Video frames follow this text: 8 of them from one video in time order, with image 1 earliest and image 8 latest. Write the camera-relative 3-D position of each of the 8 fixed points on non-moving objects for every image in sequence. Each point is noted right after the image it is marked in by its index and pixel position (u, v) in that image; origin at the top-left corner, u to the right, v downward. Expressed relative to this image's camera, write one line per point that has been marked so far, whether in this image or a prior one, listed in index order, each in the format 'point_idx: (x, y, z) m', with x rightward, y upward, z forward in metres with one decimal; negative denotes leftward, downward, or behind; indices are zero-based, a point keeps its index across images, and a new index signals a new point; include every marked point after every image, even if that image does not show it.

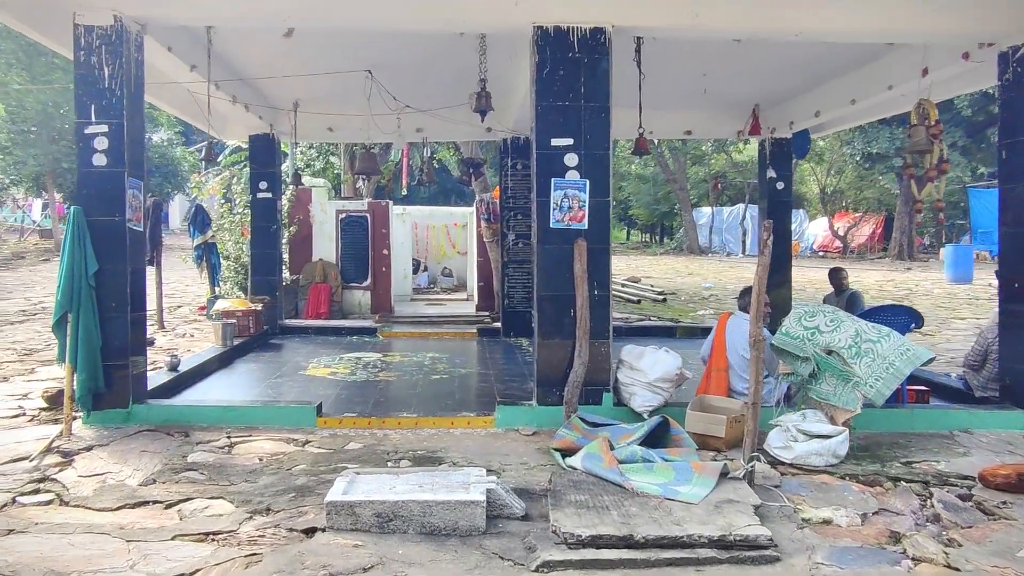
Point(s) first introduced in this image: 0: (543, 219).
0: (+0.2, +0.5, +5.6) m
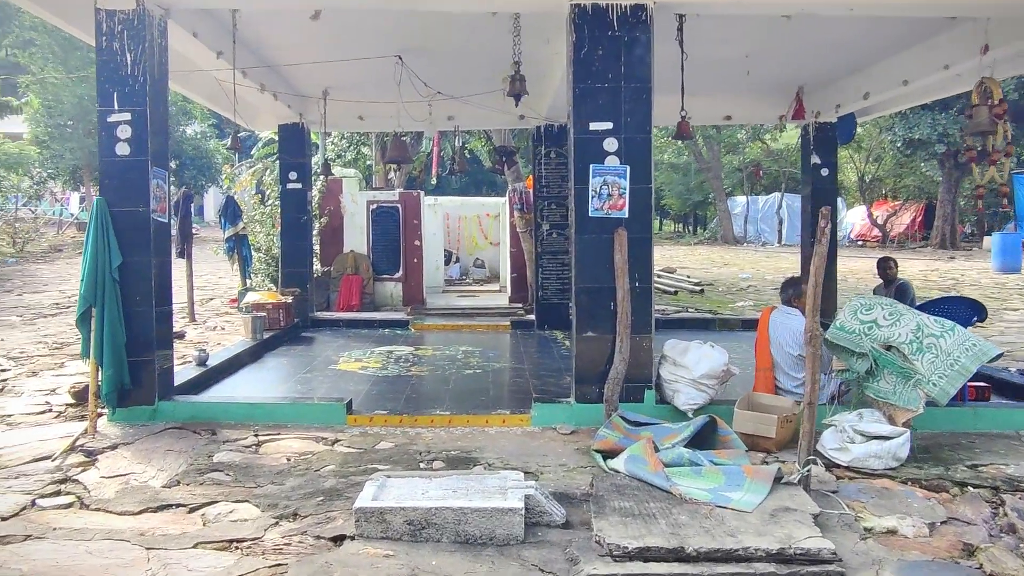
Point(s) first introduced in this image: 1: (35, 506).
0: (+0.4, +0.5, +5.3) m
1: (-2.2, -1.0, +3.9) m
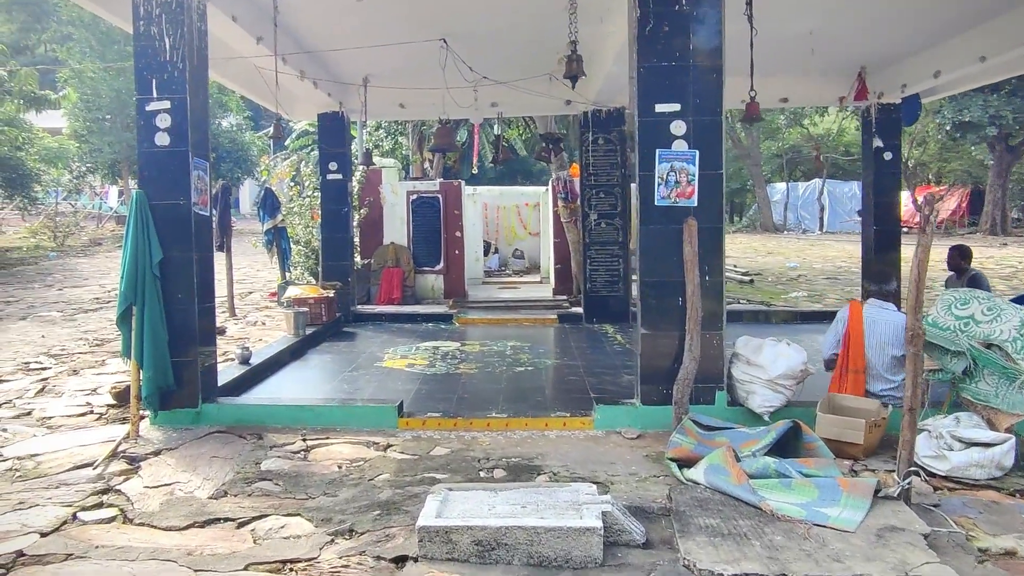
0: (+0.8, +0.5, +4.9) m
1: (-1.9, -1.0, +3.6) m
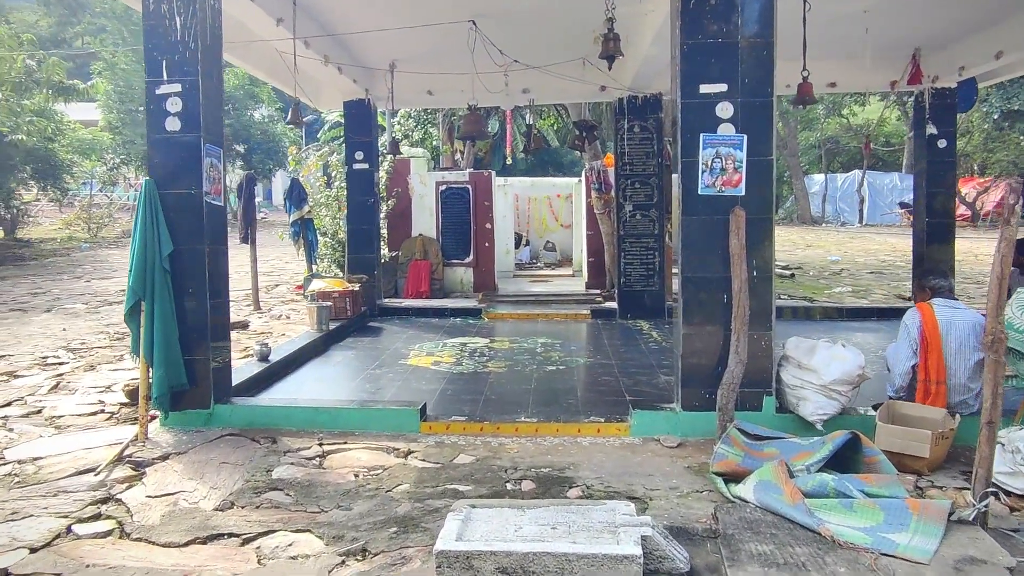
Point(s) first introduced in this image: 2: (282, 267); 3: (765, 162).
0: (+1.0, +0.6, +4.6) m
1: (-1.8, -1.0, +3.4) m
2: (-3.9, +0.4, +14.2) m
3: (+1.4, +0.7, +4.5) m
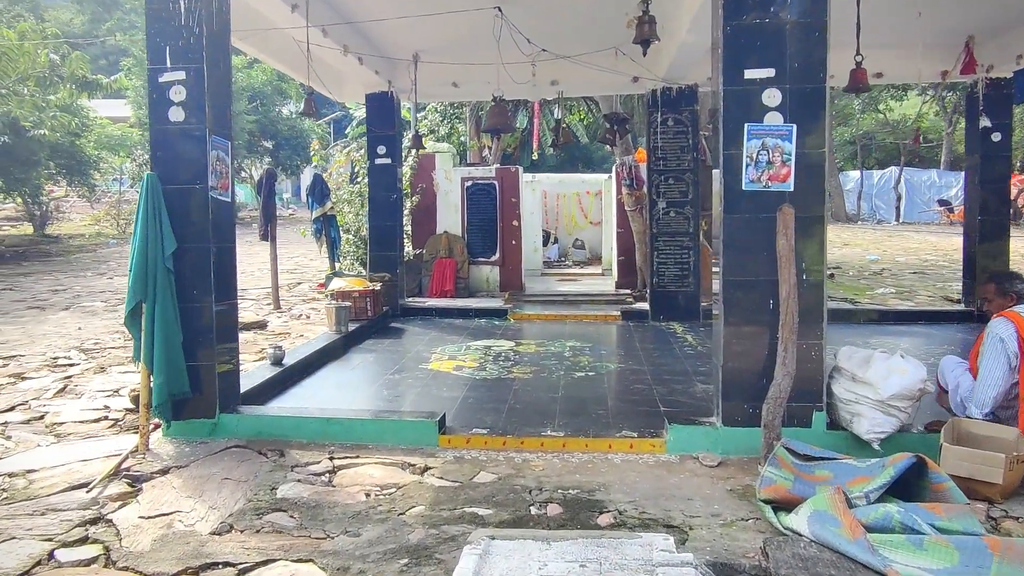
0: (+1.1, +0.5, +4.2) m
1: (-1.7, -1.0, +3.1) m
2: (-3.4, +0.4, +14.0) m
3: (+1.5, +0.6, +4.1) m
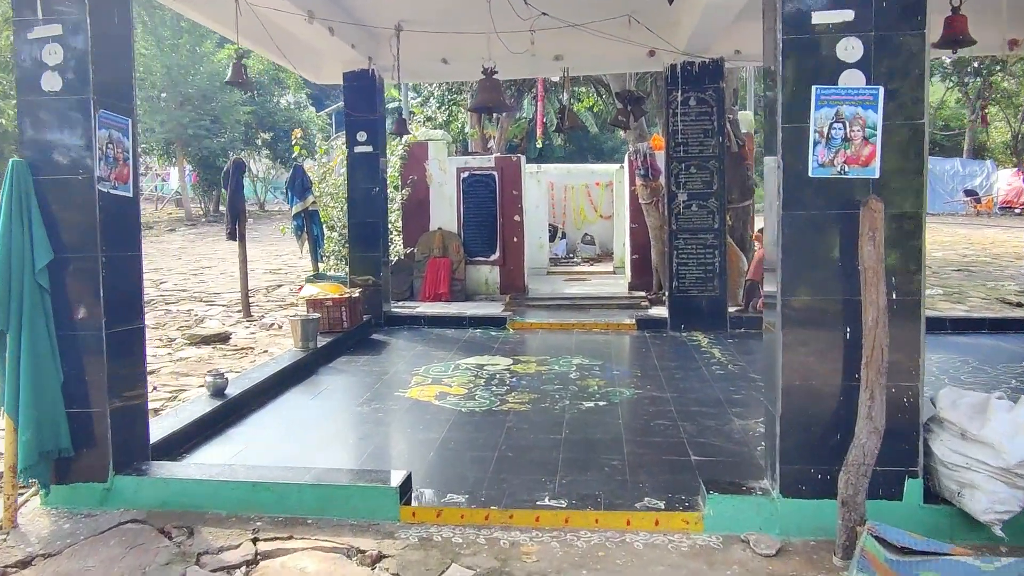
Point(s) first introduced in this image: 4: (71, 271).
0: (+1.0, +0.5, +3.1) m
1: (-1.8, -1.1, +2.0) m
2: (-3.4, +0.4, +12.9) m
3: (+1.4, +0.6, +3.0) m
4: (-1.8, +0.1, +3.4) m
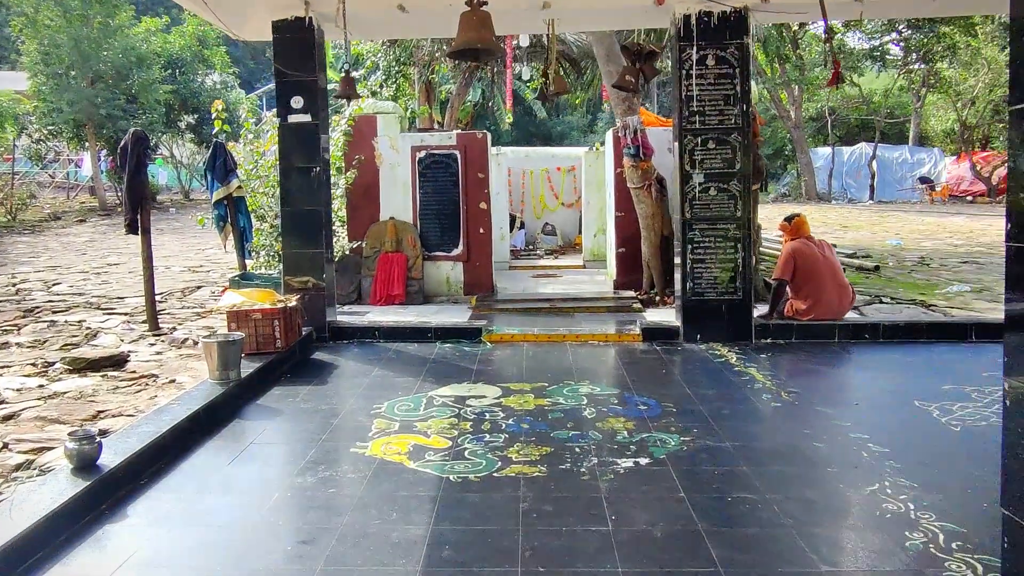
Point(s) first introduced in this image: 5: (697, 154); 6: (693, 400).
0: (+1.2, +0.4, +1.7) m
1: (-1.5, -1.2, +0.4) m
2: (-3.9, +0.4, +11.2) m
3: (+1.6, +0.5, +1.6) m
4: (-1.6, 0.0, +1.8) m
5: (+1.3, +1.0, +6.1) m
6: (+1.0, -0.6, +4.7) m
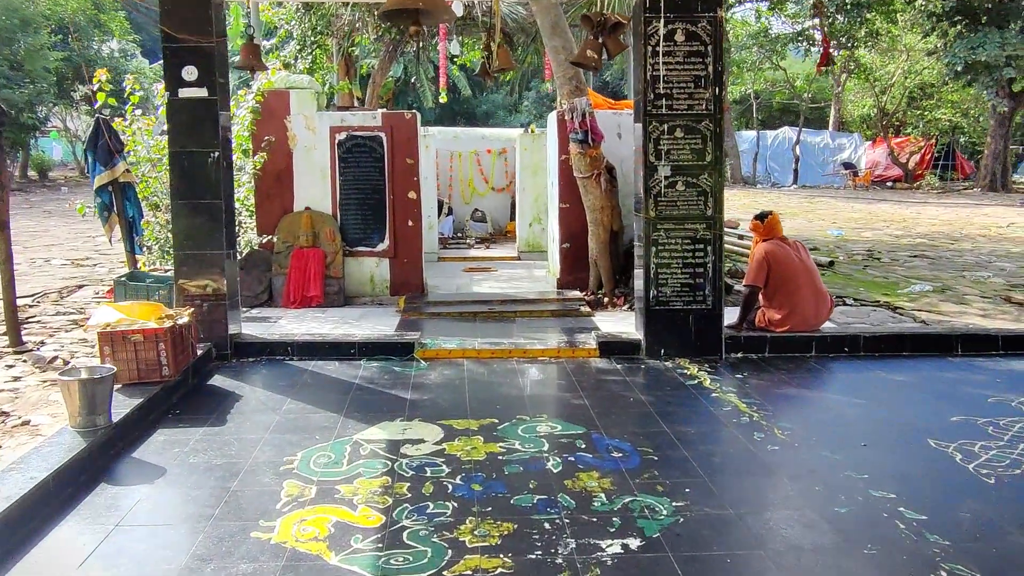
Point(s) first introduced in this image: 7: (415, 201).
0: (+1.2, +0.2, +0.9) m
1: (-1.3, -1.4, -0.5) m
2: (-4.8, +0.4, +9.9) m
3: (+1.6, +0.3, +0.9) m
4: (-1.6, -0.2, +0.8) m
5: (+1.0, +0.9, +5.3) m
6: (+0.8, -0.7, +3.9) m
7: (-0.9, +0.8, +7.6) m
